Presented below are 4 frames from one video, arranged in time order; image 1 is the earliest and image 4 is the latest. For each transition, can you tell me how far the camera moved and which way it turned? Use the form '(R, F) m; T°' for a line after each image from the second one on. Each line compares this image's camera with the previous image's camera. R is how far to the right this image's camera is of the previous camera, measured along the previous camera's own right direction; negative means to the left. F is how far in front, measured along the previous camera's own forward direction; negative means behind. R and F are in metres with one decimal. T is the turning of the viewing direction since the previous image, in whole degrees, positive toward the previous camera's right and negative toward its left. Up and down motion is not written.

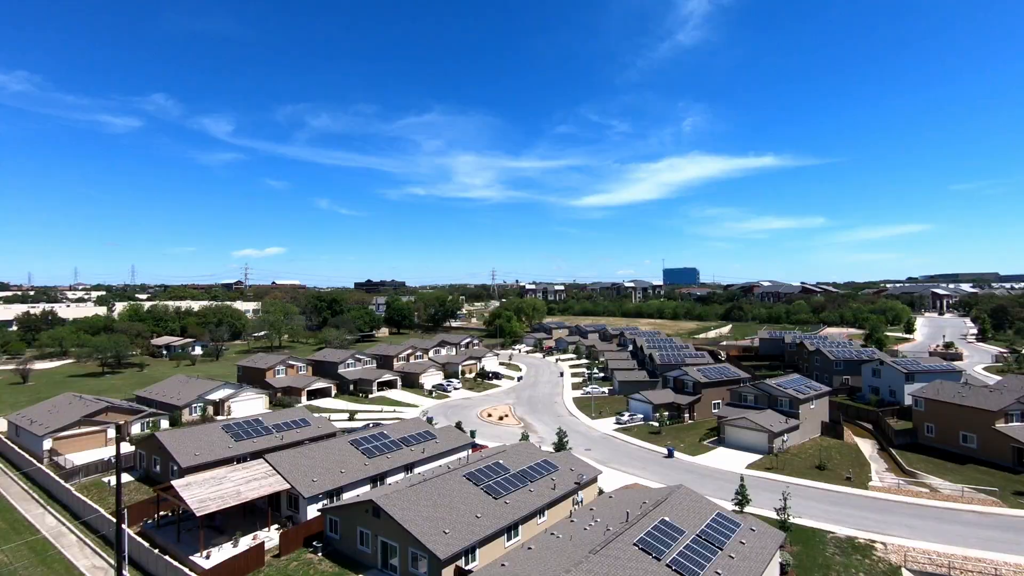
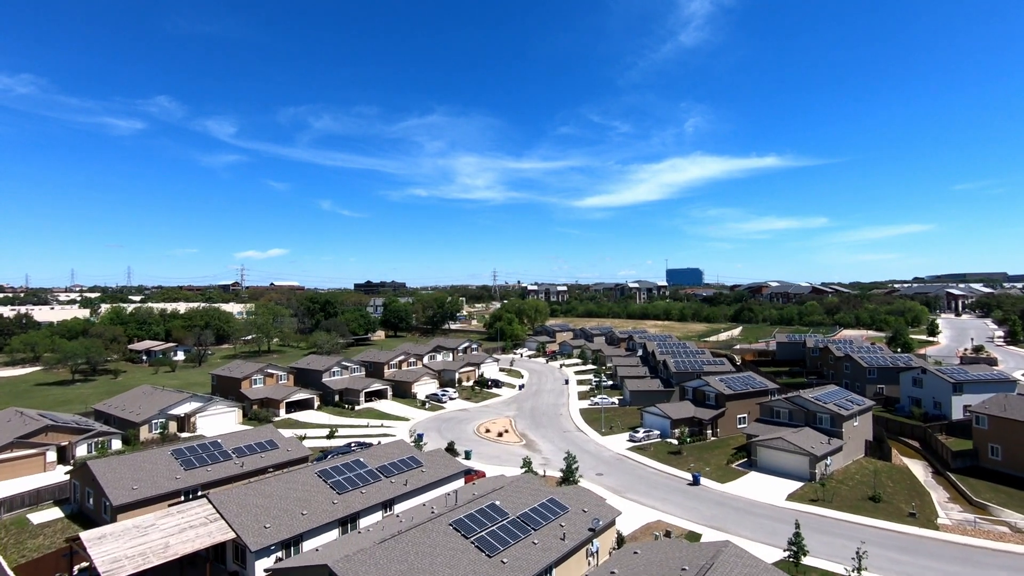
(+0.1, +4.5) m; 0°
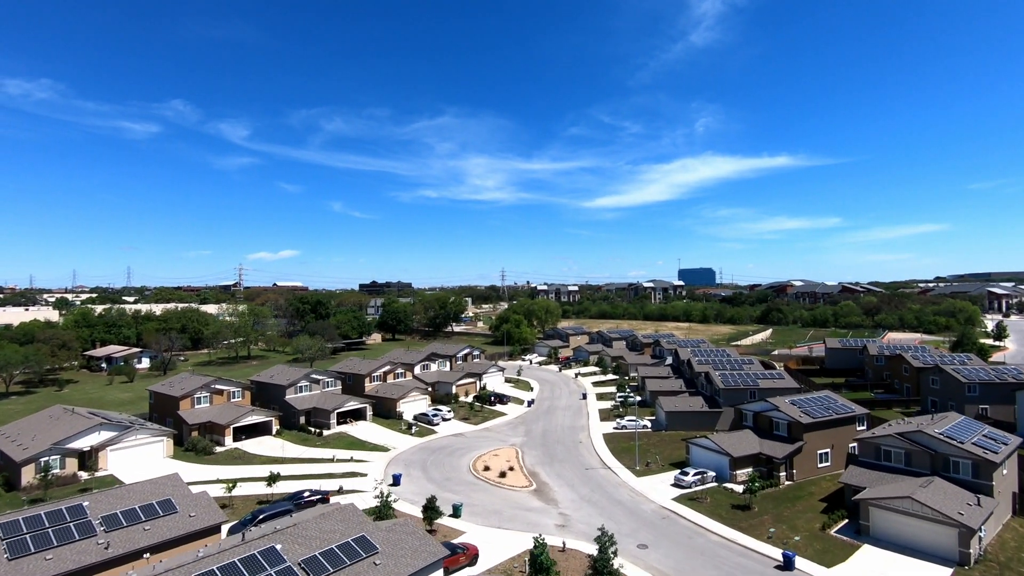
(+0.2, +9.1) m; -1°
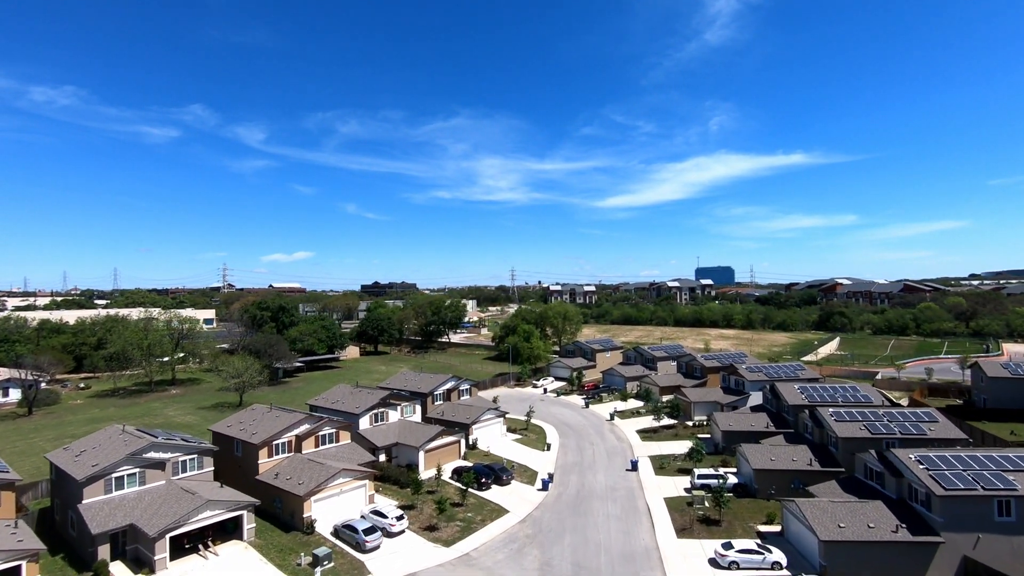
(+0.5, +18.5) m; -1°
